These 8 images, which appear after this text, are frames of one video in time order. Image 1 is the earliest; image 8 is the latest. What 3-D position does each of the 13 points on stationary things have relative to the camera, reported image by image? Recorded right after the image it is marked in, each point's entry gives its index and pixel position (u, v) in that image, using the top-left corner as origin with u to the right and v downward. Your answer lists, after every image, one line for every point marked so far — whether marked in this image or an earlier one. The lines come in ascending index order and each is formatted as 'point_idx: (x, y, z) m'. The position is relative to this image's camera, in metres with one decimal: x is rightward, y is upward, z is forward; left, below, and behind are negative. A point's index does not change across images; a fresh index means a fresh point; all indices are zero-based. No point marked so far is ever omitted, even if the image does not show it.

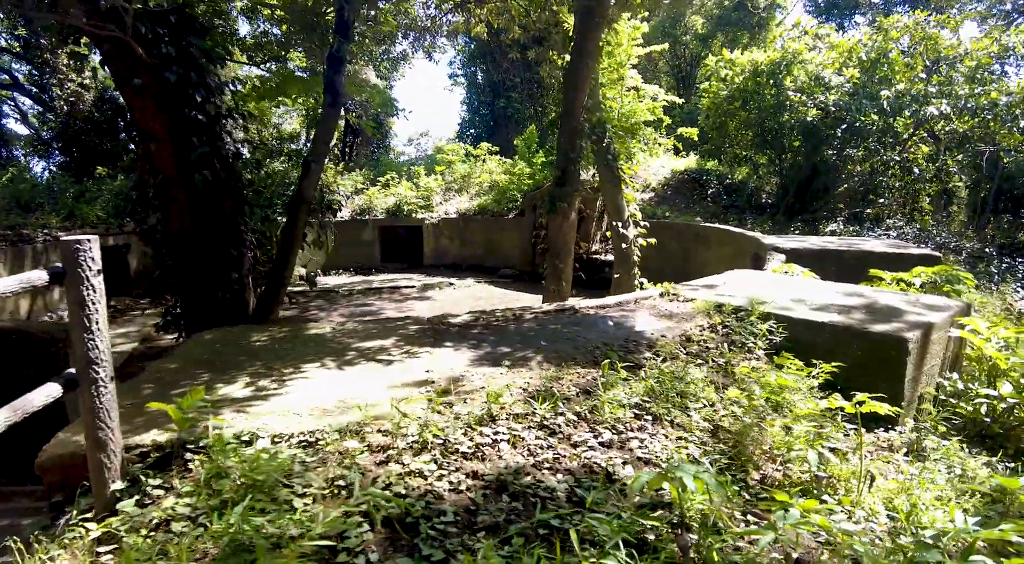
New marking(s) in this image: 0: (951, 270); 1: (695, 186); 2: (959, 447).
0: (+3.7, +0.1, +5.6) m
1: (+3.2, +1.7, +11.9) m
2: (+2.3, -0.9, +3.4) m
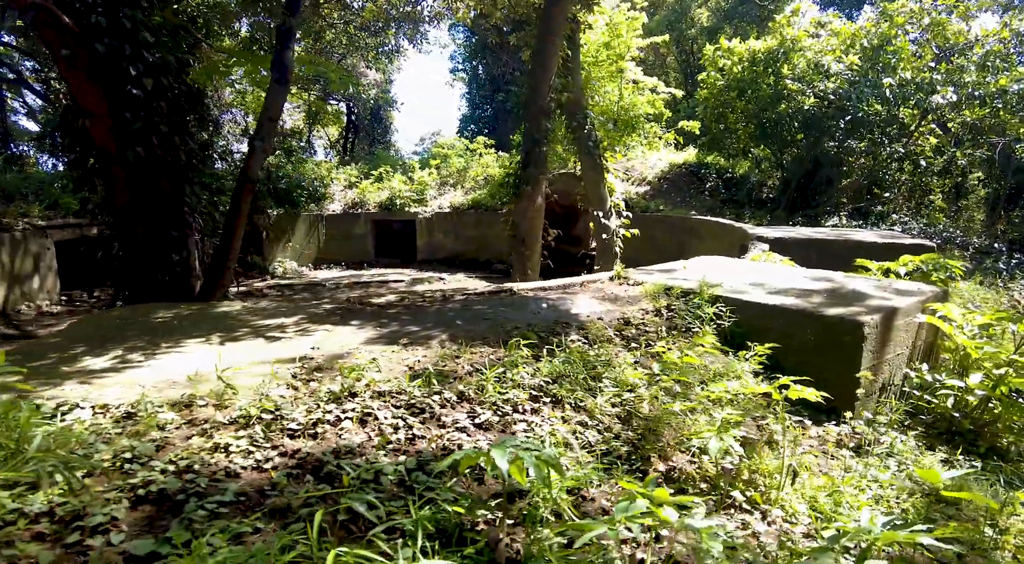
0: (+3.3, +0.2, +5.2) m
1: (+3.1, +1.8, +11.6) m
2: (+1.8, -0.8, +3.0) m
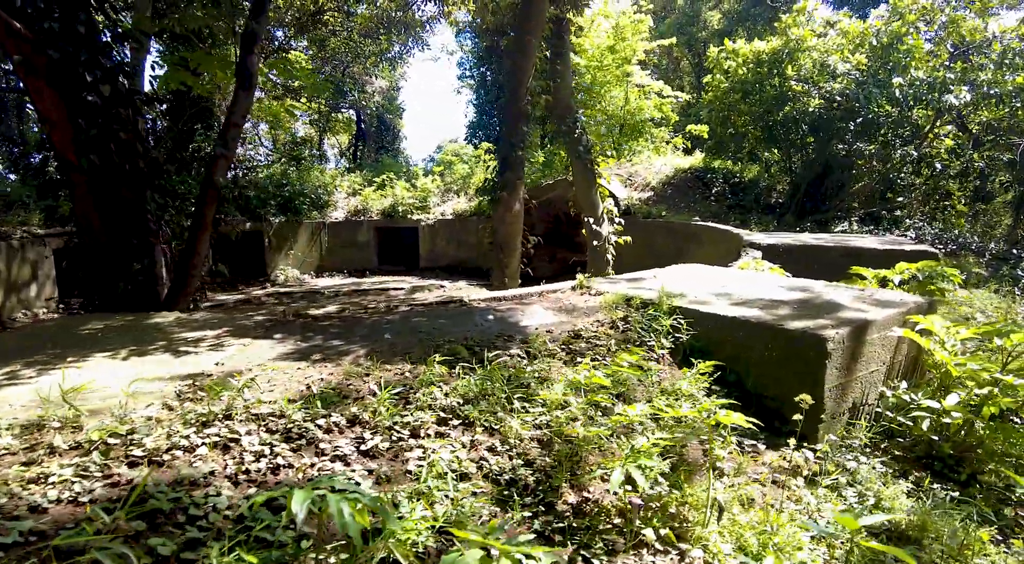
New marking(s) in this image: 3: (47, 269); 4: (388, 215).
0: (+3.1, +0.1, +4.9) m
1: (+3.1, +1.7, +11.3) m
2: (+1.5, -0.8, +2.8) m
3: (-5.5, +0.2, +7.9) m
4: (-2.3, +1.2, +12.3) m
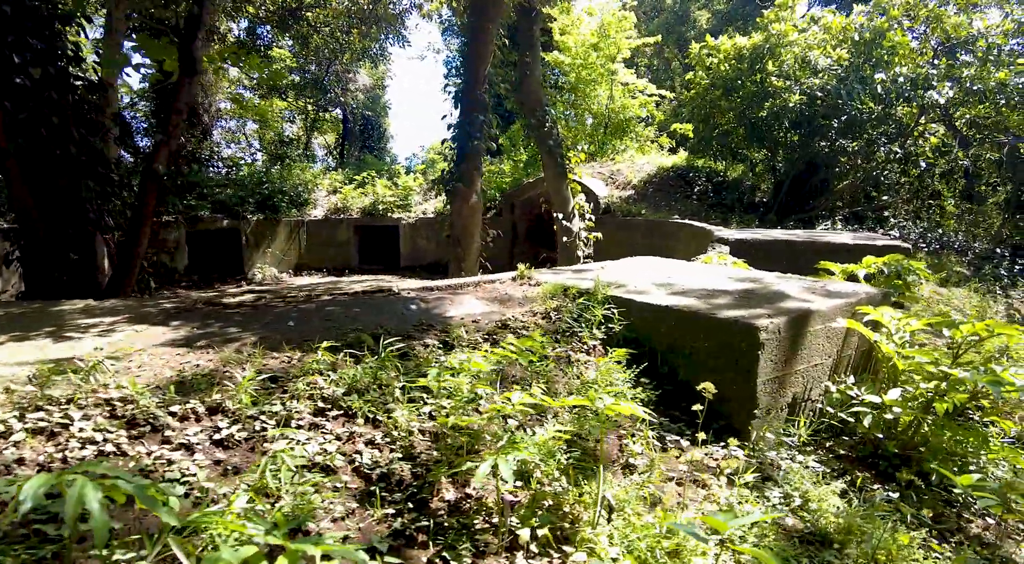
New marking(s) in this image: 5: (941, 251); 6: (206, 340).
0: (+2.7, +0.2, +4.7) m
1: (+2.8, +1.6, +11.1) m
2: (+1.2, -0.7, +2.6) m
3: (-5.9, +0.2, +7.7) m
4: (-2.6, +1.2, +12.1) m
5: (+5.3, +0.4, +8.3) m
6: (-1.2, -0.2, +2.5) m
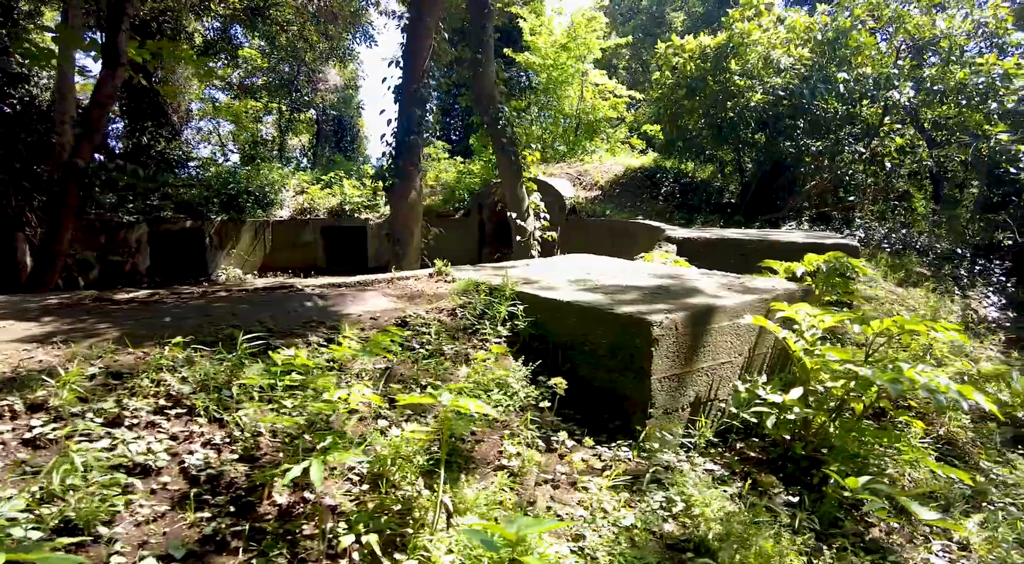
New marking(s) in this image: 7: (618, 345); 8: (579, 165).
0: (+2.3, +0.2, +4.6) m
1: (+2.2, +1.6, +11.0) m
2: (+0.7, -0.7, +2.5) m
3: (-6.4, +0.2, +7.5) m
4: (-3.2, +1.2, +12.0) m
5: (+4.8, +0.4, +8.3) m
6: (-1.6, -0.2, +2.4) m
7: (+0.4, -0.3, +2.7) m
8: (+1.2, +2.0, +11.5) m
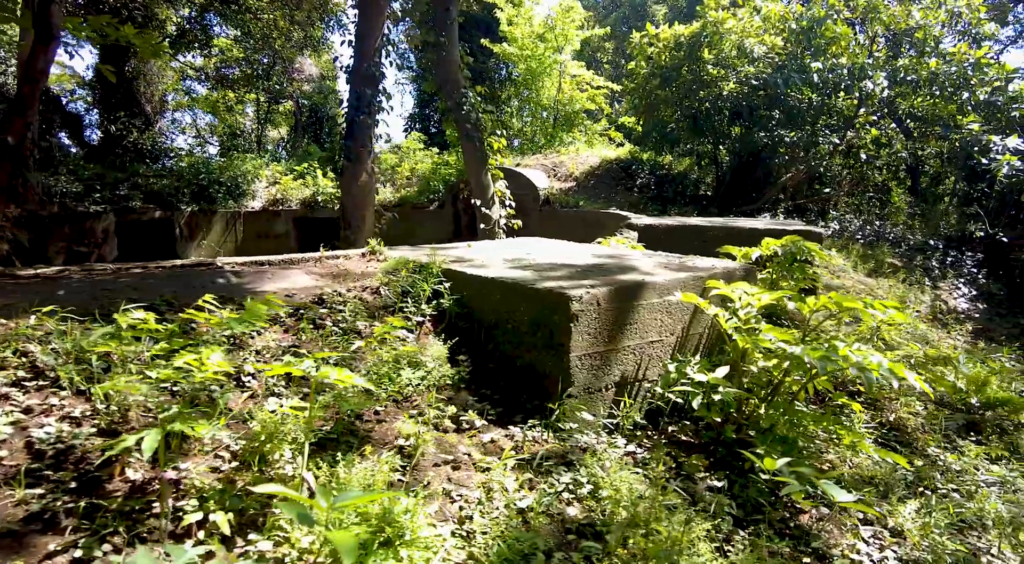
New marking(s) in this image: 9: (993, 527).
0: (+1.9, +0.3, +4.5) m
1: (+1.8, +1.7, +10.9) m
2: (+0.4, -0.6, +2.3) m
3: (-6.7, +0.4, +7.3) m
4: (-3.6, +1.4, +11.8) m
5: (+4.4, +0.5, +8.2) m
6: (-1.9, -0.1, +2.2) m
7: (+0.1, -0.2, +2.6) m
8: (+0.7, +2.1, +11.4) m
9: (+1.9, -1.0, +2.7) m
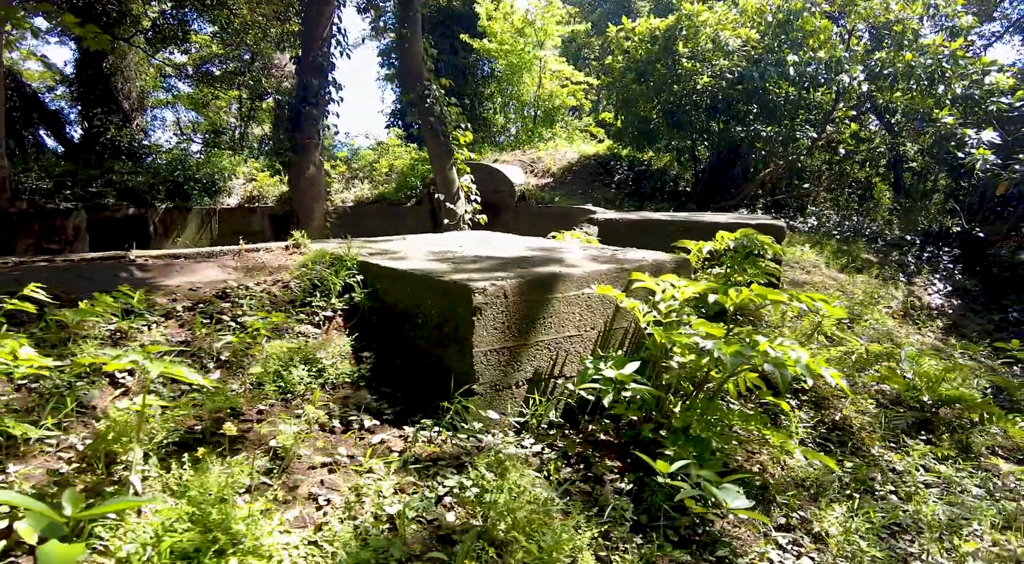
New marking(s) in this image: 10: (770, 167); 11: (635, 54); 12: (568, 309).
0: (+1.6, +0.3, +4.4) m
1: (+1.5, +1.8, +10.7) m
2: (+0.1, -0.6, +2.2) m
3: (-7.1, +0.4, +7.2) m
4: (-3.9, +1.4, +11.6) m
5: (+4.1, +0.5, +8.0) m
6: (-2.3, -0.1, +2.1) m
7: (-0.2, -0.1, +2.4) m
8: (+0.4, +2.2, +11.3) m
9: (+1.6, -1.0, +2.6) m
10: (+3.5, +1.6, +9.2) m
11: (+1.9, +3.3, +9.7) m
12: (+0.2, -0.1, +2.6) m
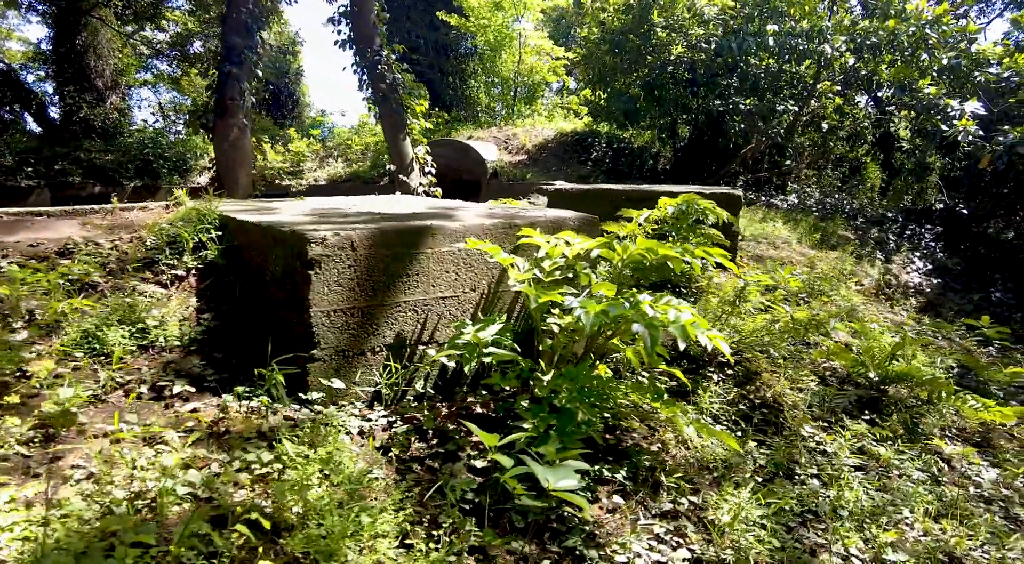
0: (+1.1, +0.5, +4.0) m
1: (+1.1, +2.1, +10.4) m
2: (-0.4, -0.4, +1.9) m
3: (-7.5, +0.6, +6.9) m
4: (-4.3, +1.7, +11.4) m
5: (+3.7, +0.8, +7.7) m
6: (-2.7, +0.1, +1.8) m
7: (-0.7, 0.0, +2.1) m
8: (0.0, +2.5, +10.9) m
9: (+1.1, -0.8, +2.3) m
10: (+3.1, +1.8, +8.8) m
11: (+1.5, +3.6, +9.3) m
12: (-0.2, +0.1, +2.3) m
